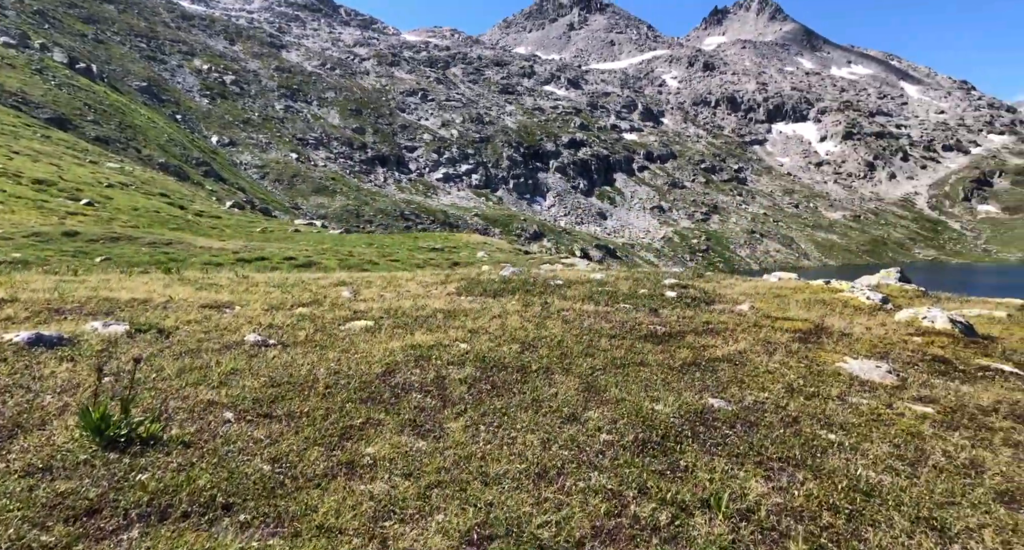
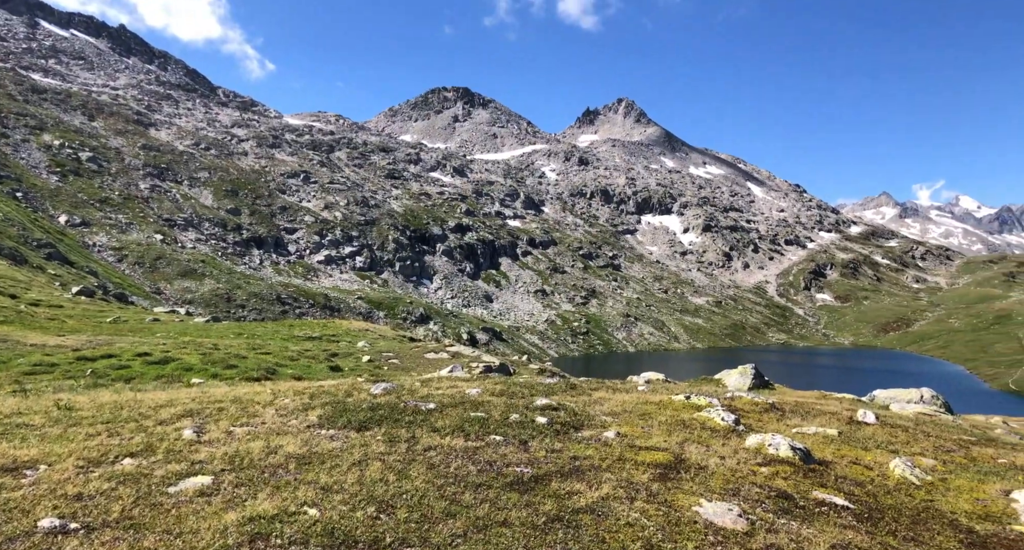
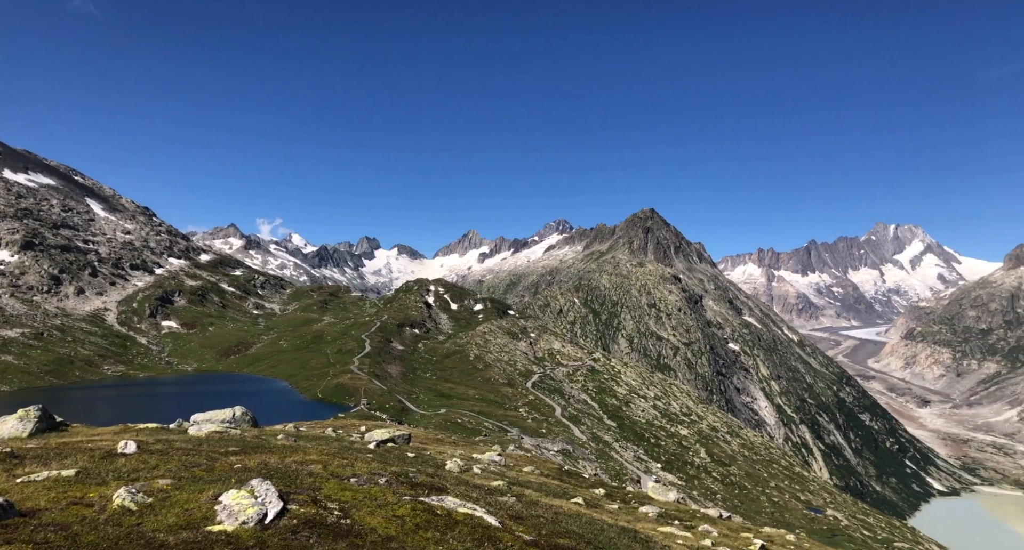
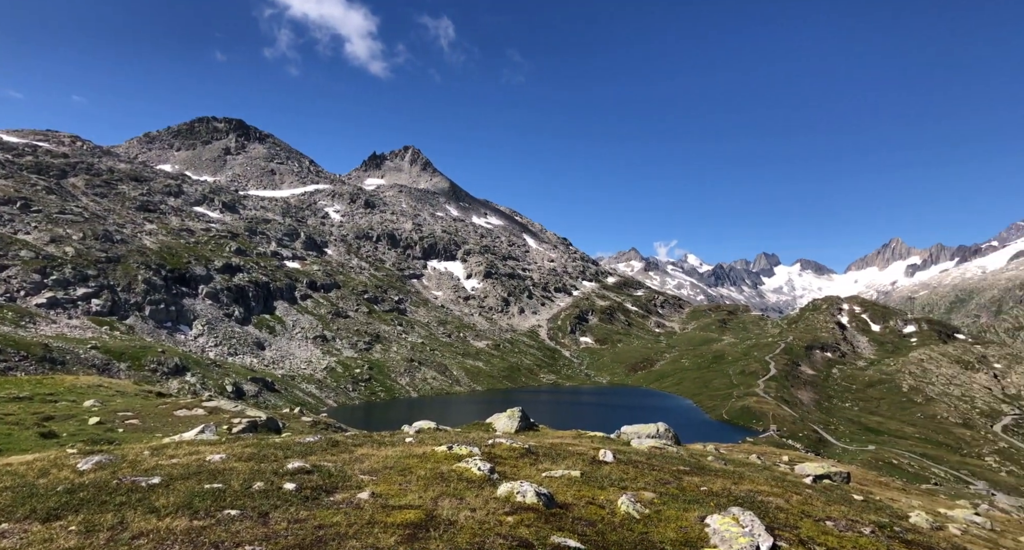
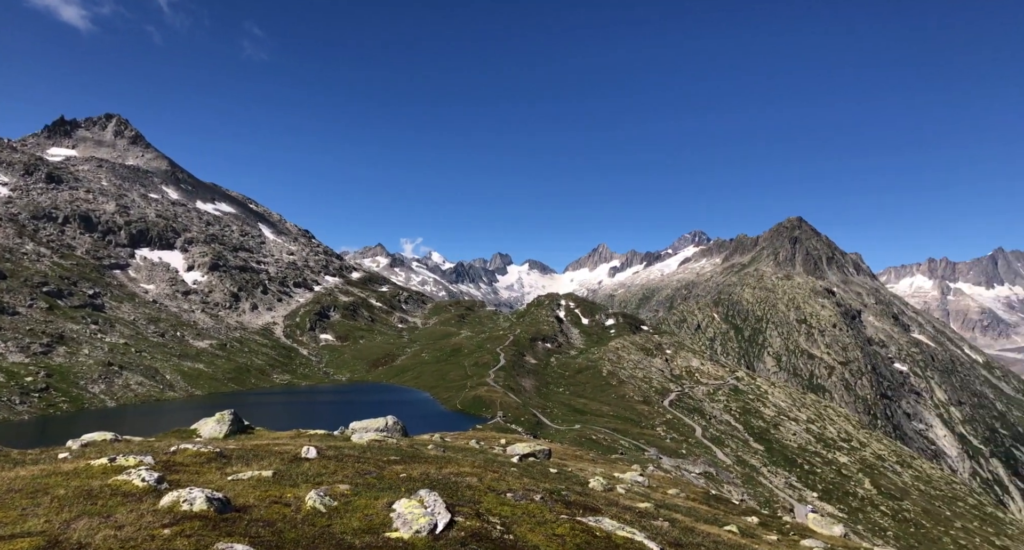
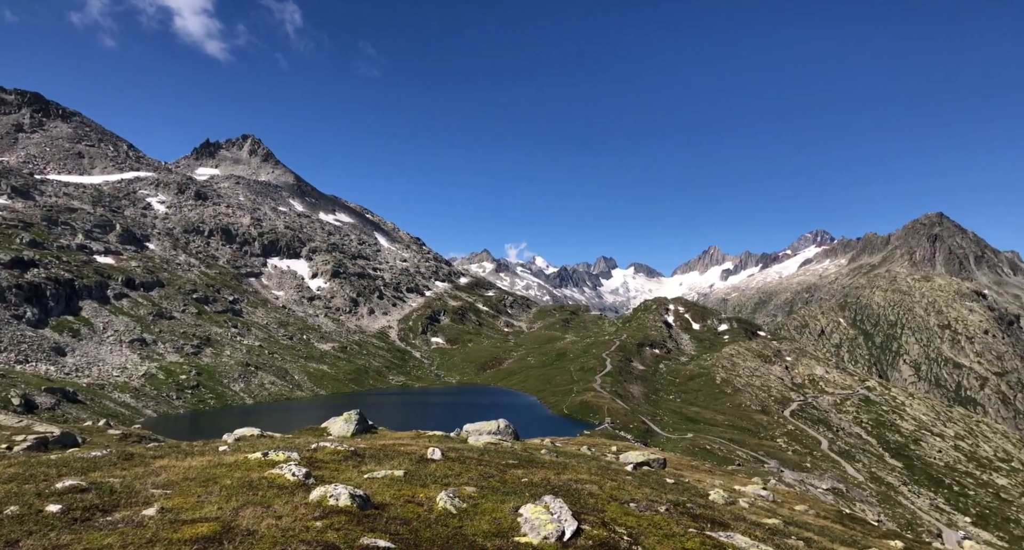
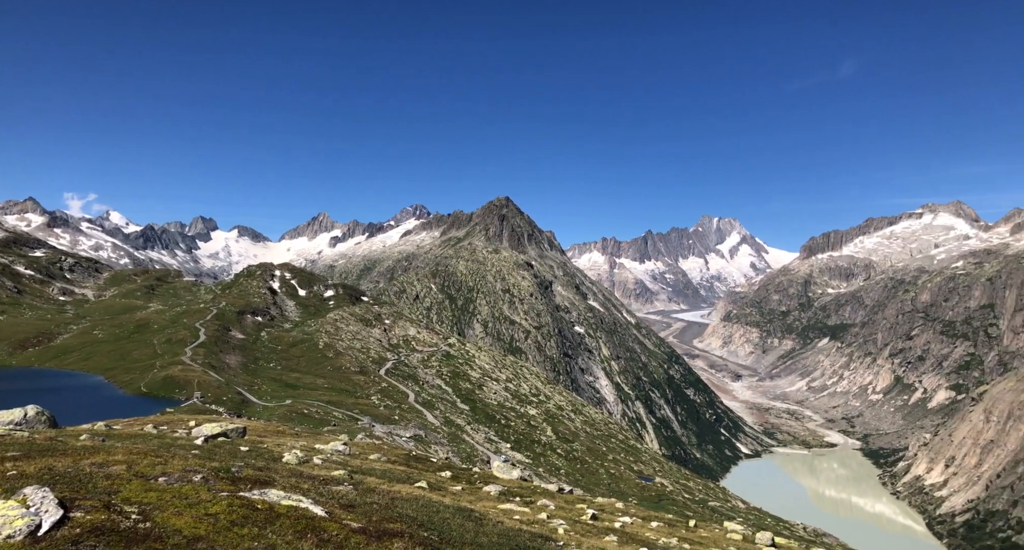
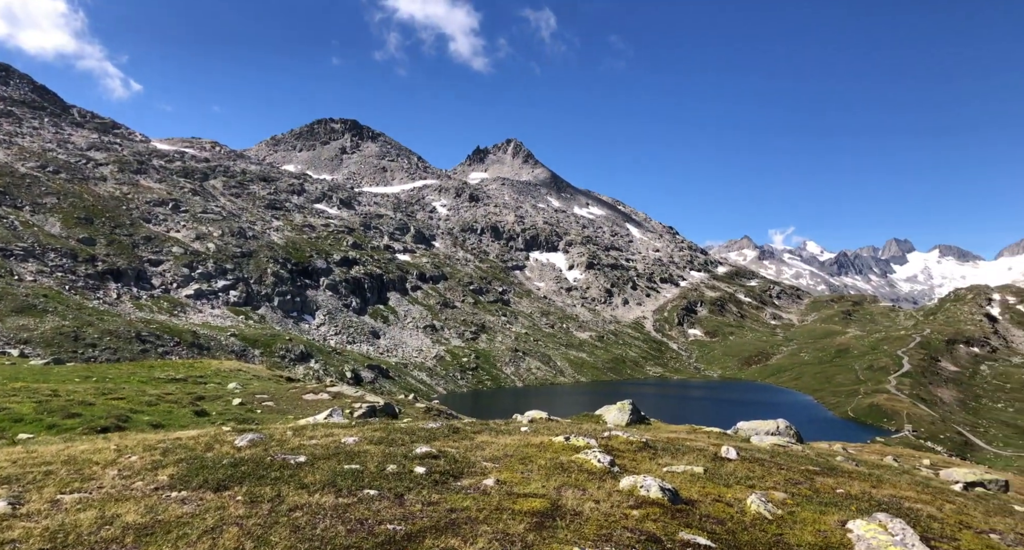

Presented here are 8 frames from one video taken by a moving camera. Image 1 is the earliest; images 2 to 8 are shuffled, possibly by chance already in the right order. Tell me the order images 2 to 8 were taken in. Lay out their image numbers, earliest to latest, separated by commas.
2, 8, 4, 6, 5, 3, 7
